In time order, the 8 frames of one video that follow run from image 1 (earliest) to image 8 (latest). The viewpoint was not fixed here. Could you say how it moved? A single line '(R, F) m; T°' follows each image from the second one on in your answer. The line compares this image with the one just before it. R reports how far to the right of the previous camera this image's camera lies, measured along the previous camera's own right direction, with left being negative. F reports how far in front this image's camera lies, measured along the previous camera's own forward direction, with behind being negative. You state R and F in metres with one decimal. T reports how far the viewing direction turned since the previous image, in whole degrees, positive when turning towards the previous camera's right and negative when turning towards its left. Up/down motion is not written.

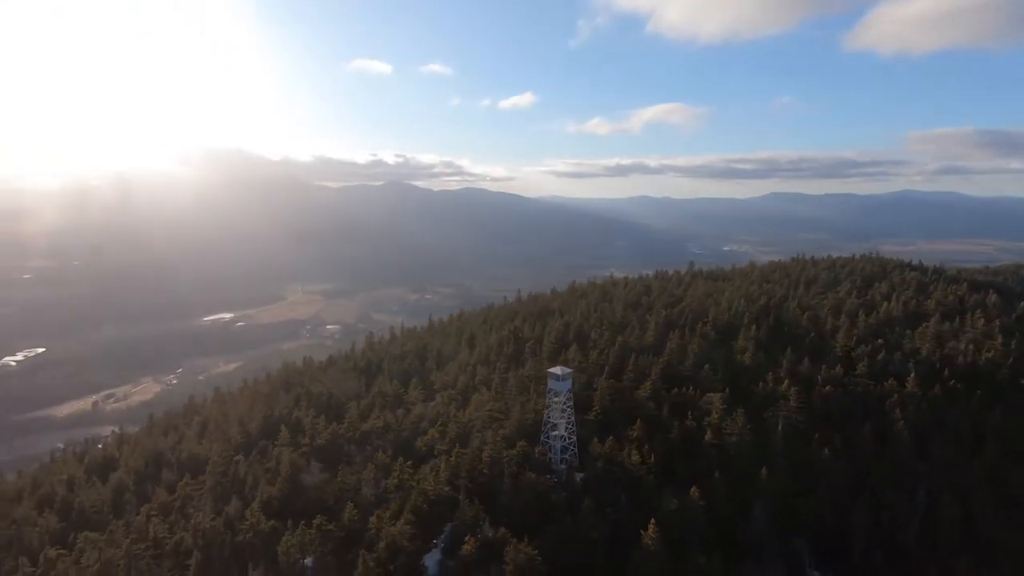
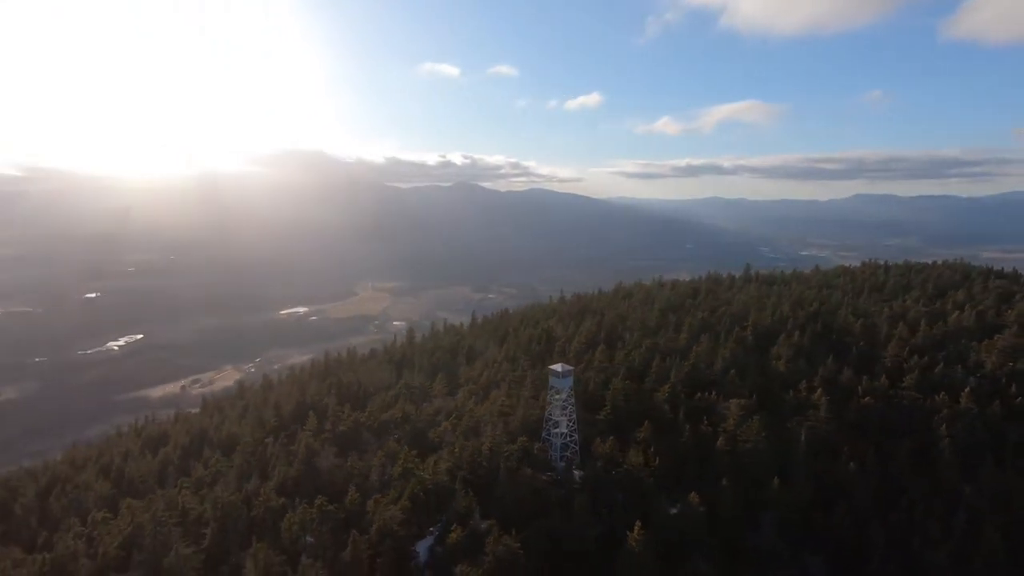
(+2.0, 0.0) m; -7°
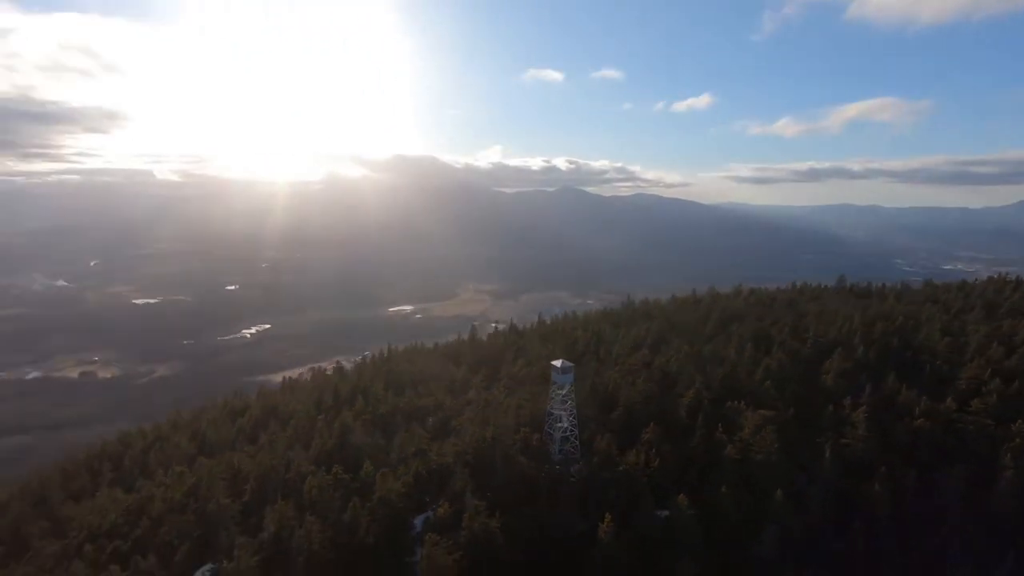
(+3.2, -0.7) m; -10°
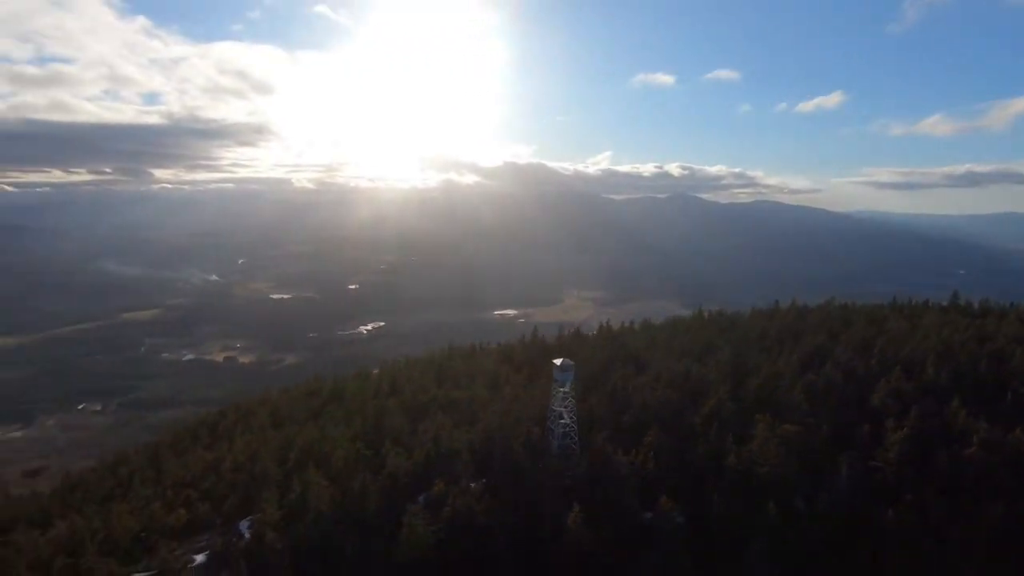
(+3.5, -0.9) m; -11°
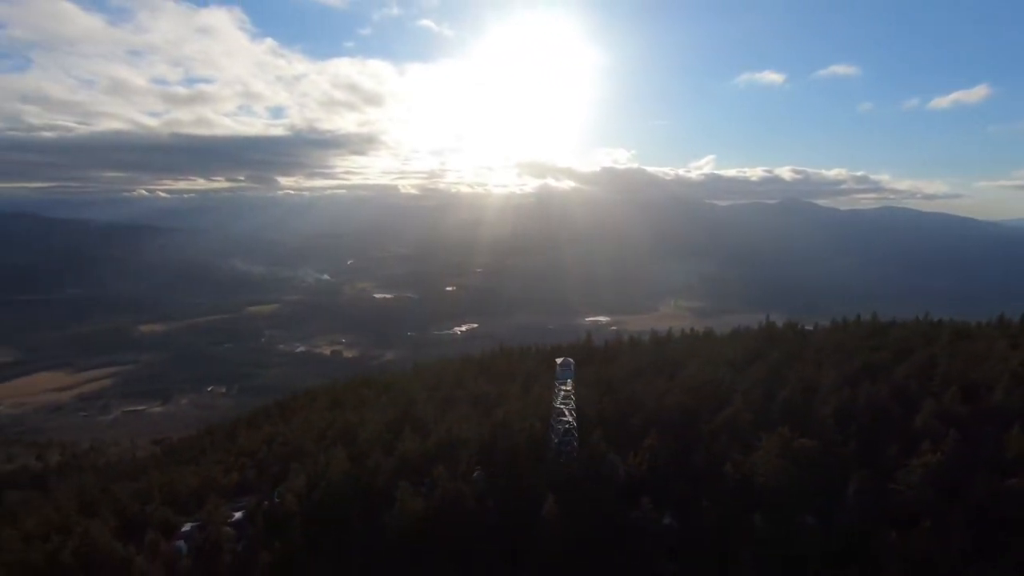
(+3.2, -0.7) m; -10°
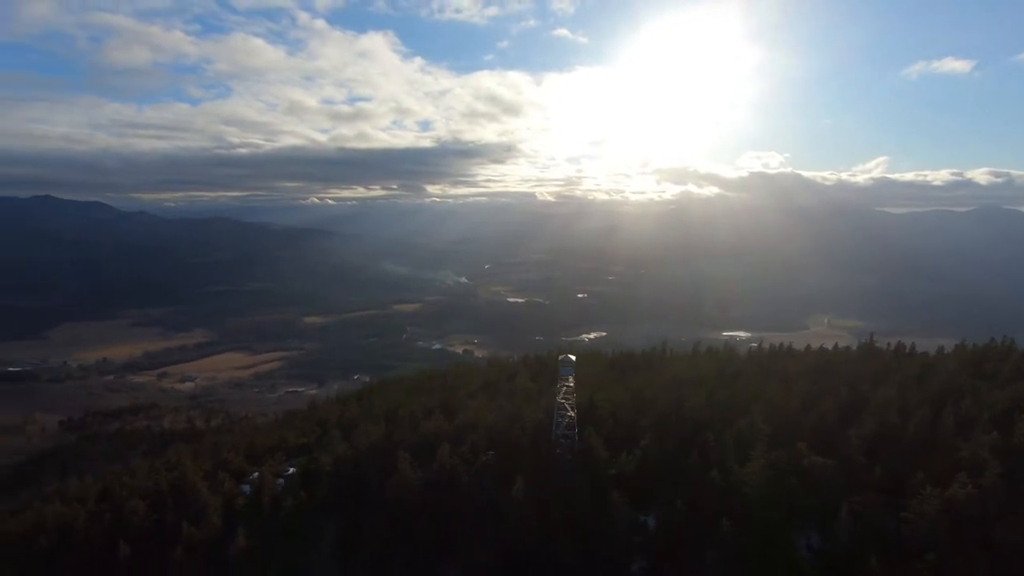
(+4.7, -1.0) m; -14°
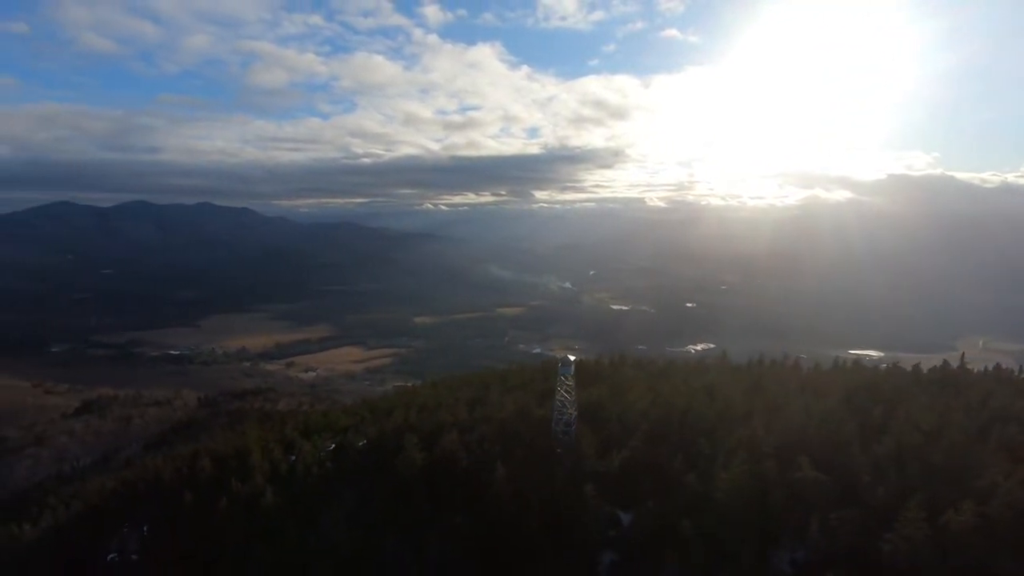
(+4.0, -1.1) m; -11°
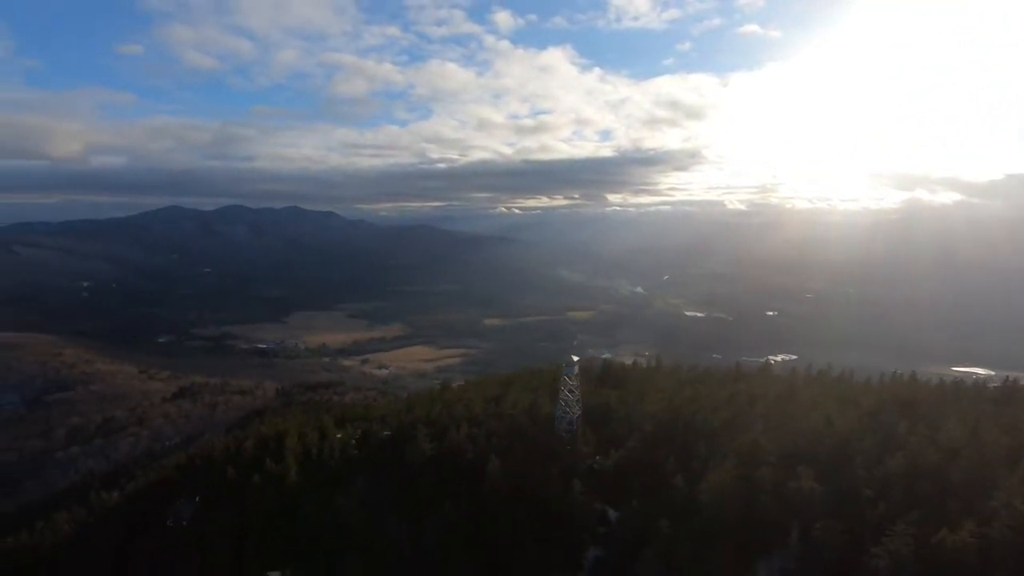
(+2.6, -0.8) m; -7°
